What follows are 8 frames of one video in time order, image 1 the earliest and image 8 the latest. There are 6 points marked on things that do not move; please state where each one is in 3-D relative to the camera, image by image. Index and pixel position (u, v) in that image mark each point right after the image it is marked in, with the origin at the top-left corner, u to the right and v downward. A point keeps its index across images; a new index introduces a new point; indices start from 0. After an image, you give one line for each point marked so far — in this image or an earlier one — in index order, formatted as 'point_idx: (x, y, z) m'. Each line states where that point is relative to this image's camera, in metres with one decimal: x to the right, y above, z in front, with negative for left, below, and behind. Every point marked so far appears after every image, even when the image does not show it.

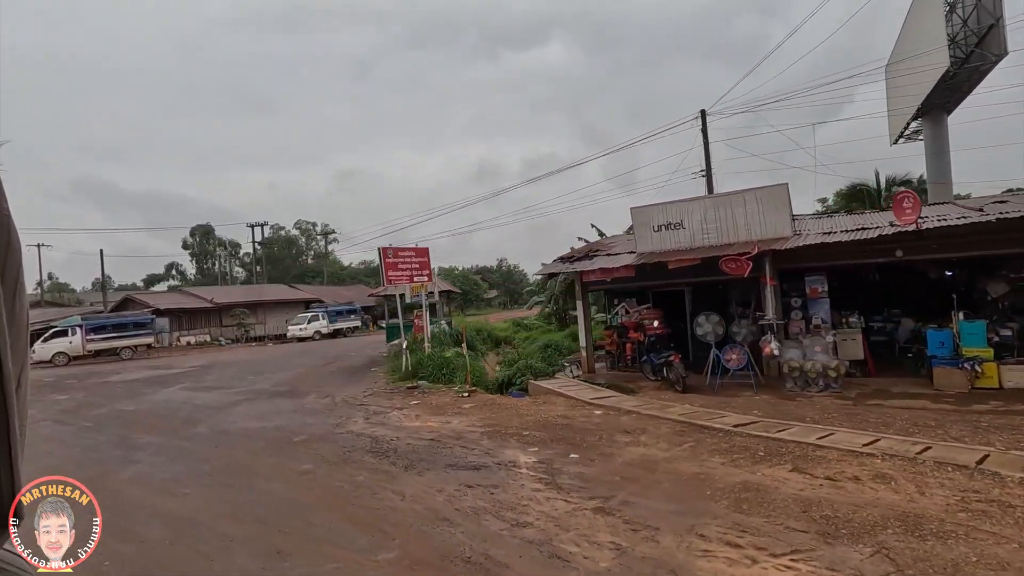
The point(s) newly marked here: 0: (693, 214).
0: (+4.1, +1.7, +11.9) m
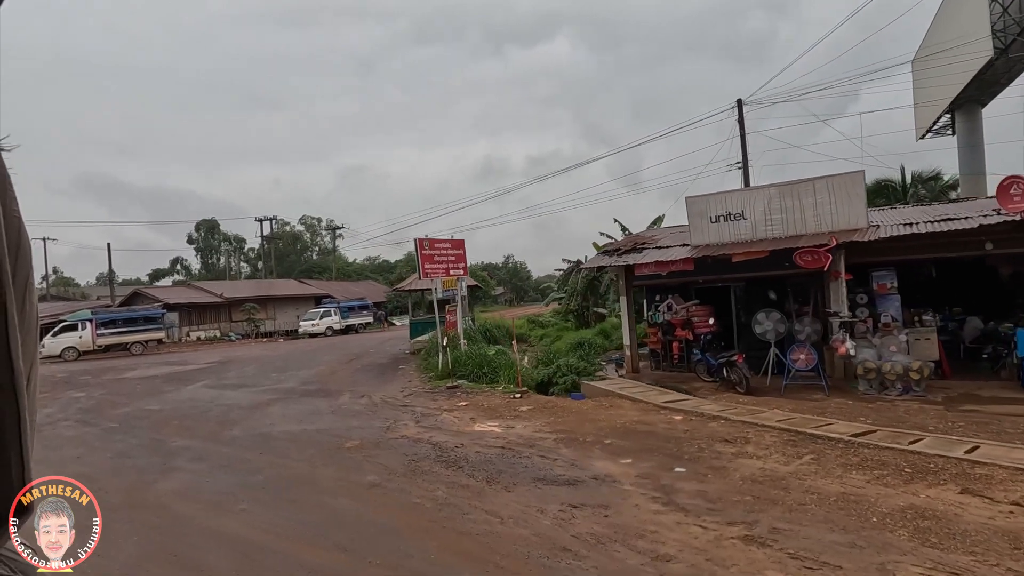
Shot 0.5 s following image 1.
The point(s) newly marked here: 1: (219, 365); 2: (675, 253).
0: (+5.2, +1.8, +11.2) m
1: (-10.9, -2.9, +19.7) m
2: (+3.7, +0.8, +12.0) m
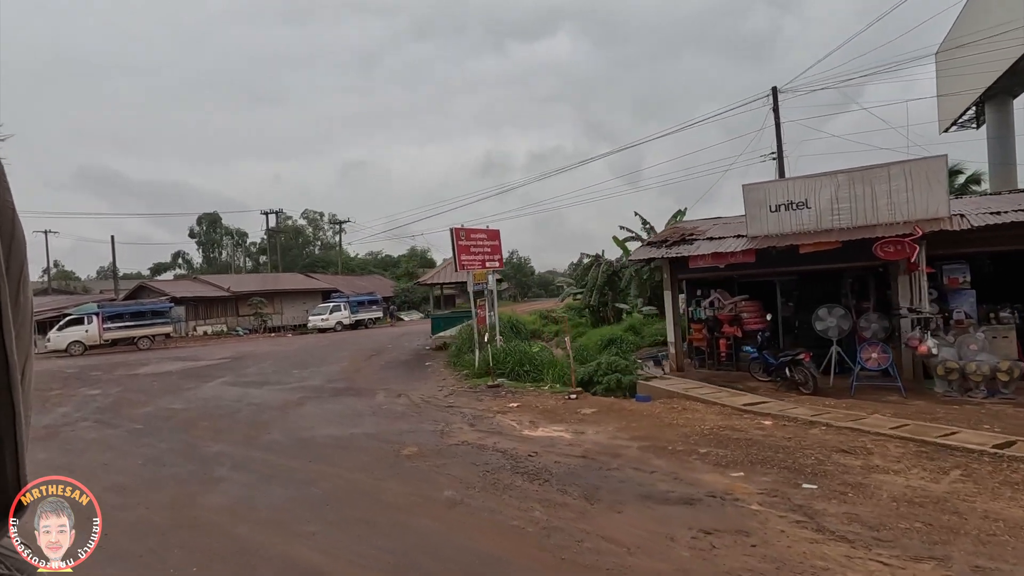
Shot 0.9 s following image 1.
0: (+6.1, +1.9, +10.4) m
1: (-10.0, -2.6, +18.9) m
2: (+4.7, +0.9, +11.3) m
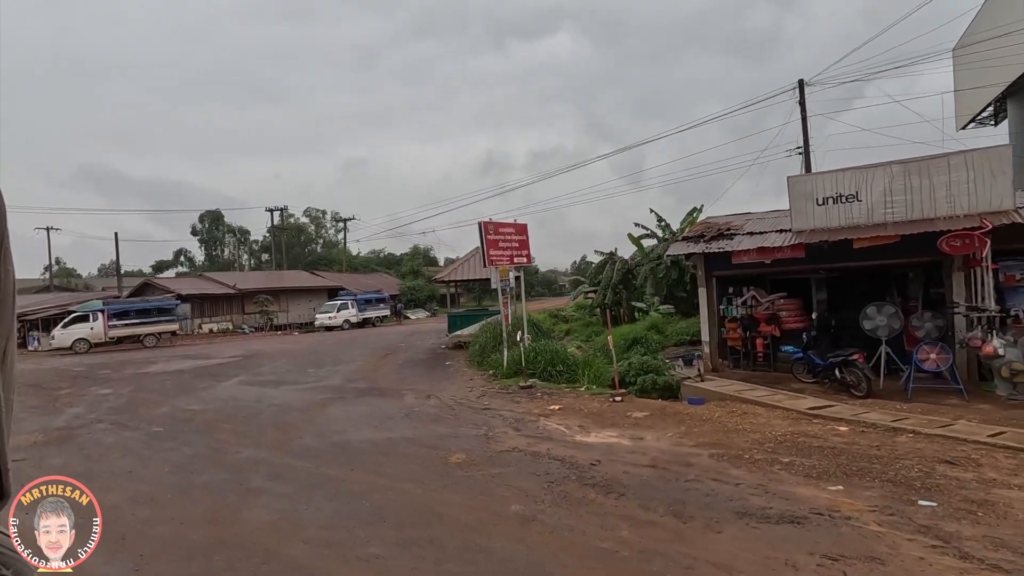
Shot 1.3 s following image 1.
0: (+6.8, +2.0, +9.9) m
1: (-9.3, -2.5, +18.4) m
2: (+5.4, +1.0, +10.8) m
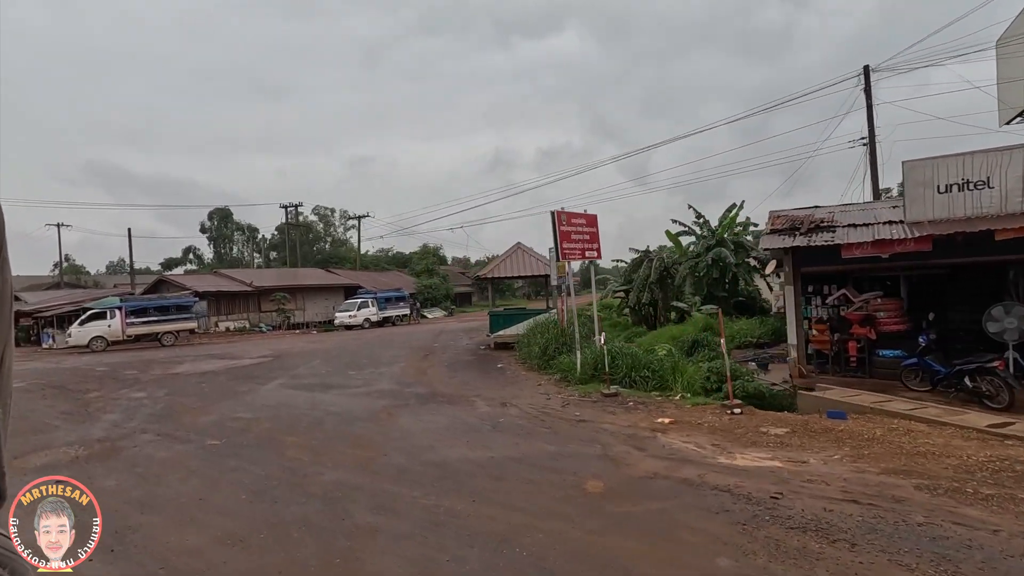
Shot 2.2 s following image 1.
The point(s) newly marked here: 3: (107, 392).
0: (+8.3, +2.0, +8.8) m
1: (-7.8, -2.4, +17.4) m
2: (+6.9, +1.0, +9.7) m
3: (-9.2, -2.3, +11.9) m
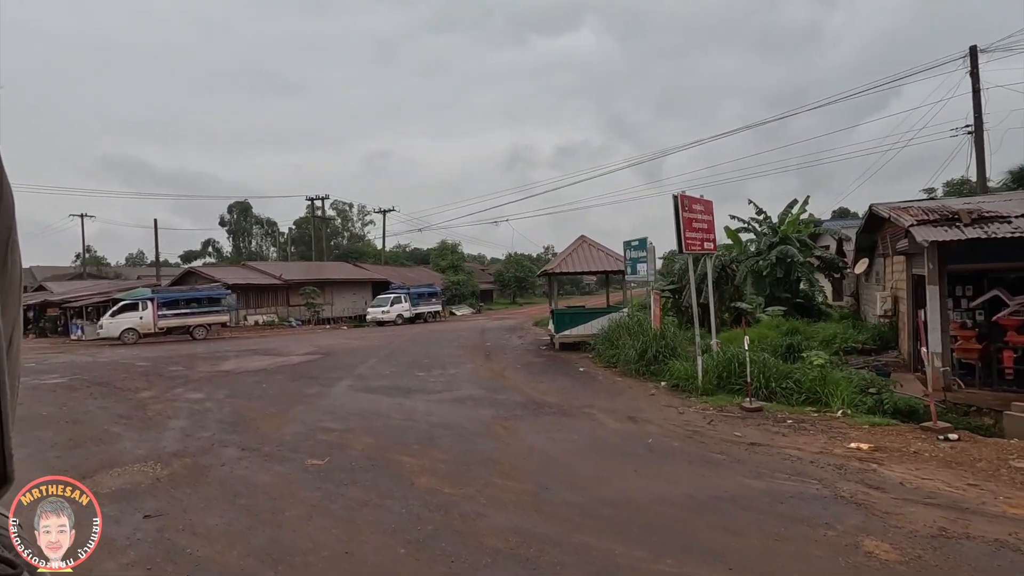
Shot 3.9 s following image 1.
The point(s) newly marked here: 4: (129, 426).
0: (+10.3, +1.9, +7.3) m
1: (-5.7, -2.1, +16.2) m
2: (+8.8, +1.0, +8.2) m
3: (-7.2, -2.1, +10.7) m
4: (-5.7, -2.1, +7.9) m
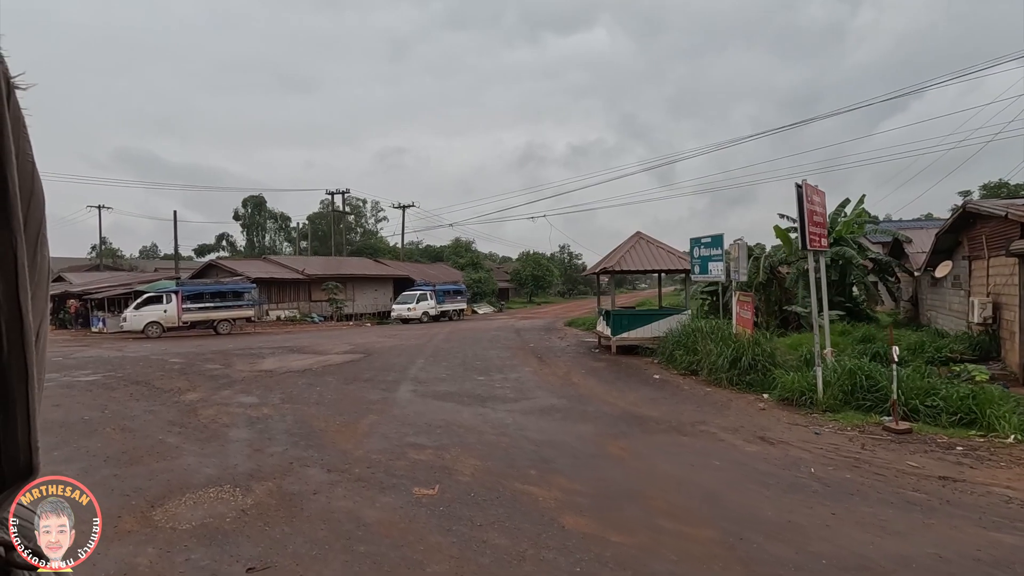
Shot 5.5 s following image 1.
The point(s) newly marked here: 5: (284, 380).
0: (+11.8, +1.8, +6.0) m
1: (-4.2, -2.0, +15.3) m
2: (+10.3, +0.9, +7.0) m
3: (-5.7, -2.0, +9.8) m
4: (-4.3, -1.9, +6.9) m
5: (-4.9, -2.0, +11.2) m
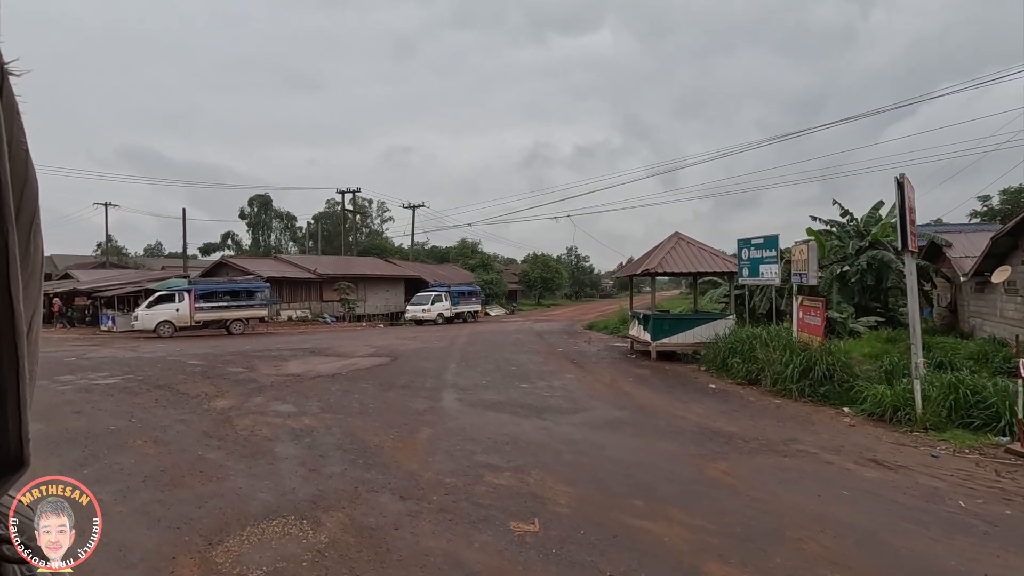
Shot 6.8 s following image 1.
0: (+12.7, +1.7, +5.3) m
1: (-3.2, -2.0, +14.5) m
2: (+11.3, +0.8, +6.2) m
3: (-4.7, -1.9, +9.1) m
4: (-3.3, -1.9, +6.2) m
5: (-3.9, -1.9, +10.5) m
